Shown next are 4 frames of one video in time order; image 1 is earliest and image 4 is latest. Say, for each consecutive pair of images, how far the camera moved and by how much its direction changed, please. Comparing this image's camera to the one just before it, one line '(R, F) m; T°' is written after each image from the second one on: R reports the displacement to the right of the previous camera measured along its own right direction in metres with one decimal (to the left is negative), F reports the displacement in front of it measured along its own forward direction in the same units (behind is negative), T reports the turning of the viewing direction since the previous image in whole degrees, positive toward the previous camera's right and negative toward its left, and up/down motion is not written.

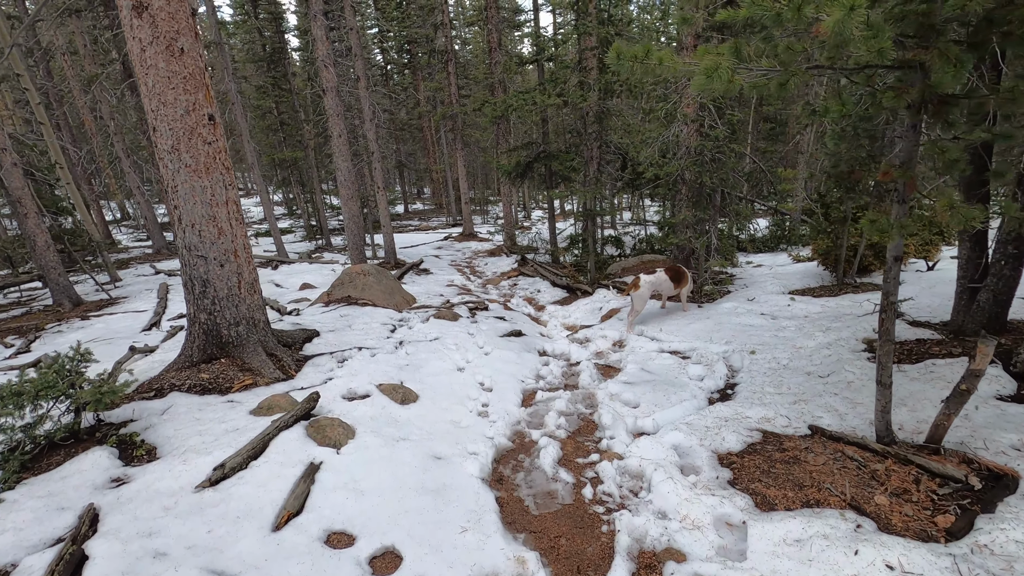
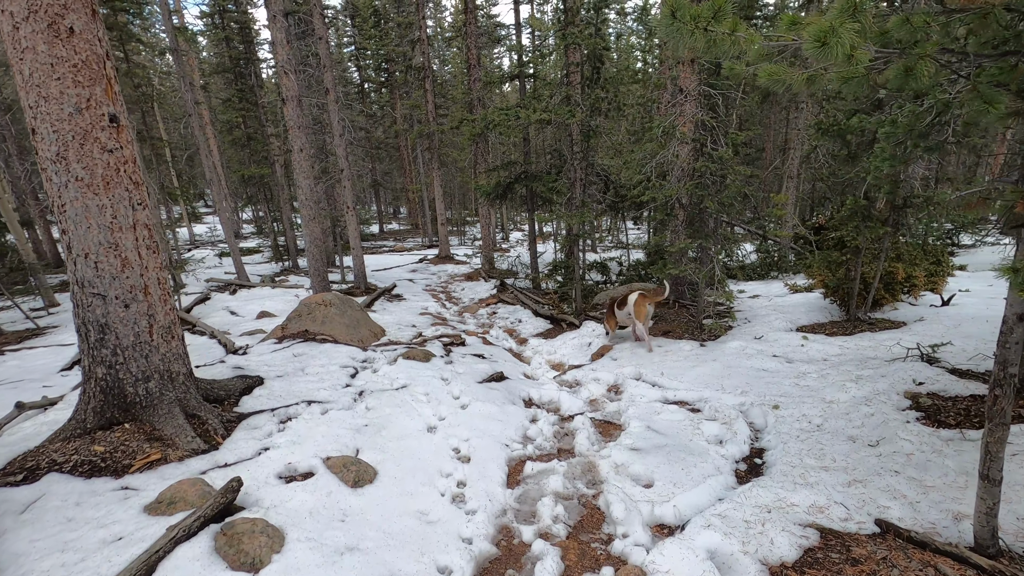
(-0.1, +1.0) m; +3°
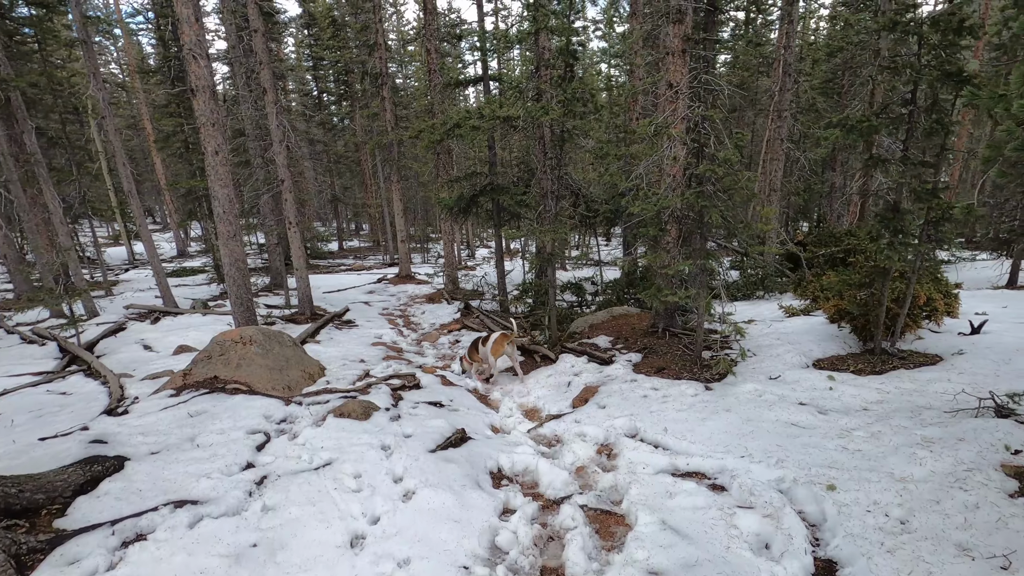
(+0.1, +1.5) m; +4°
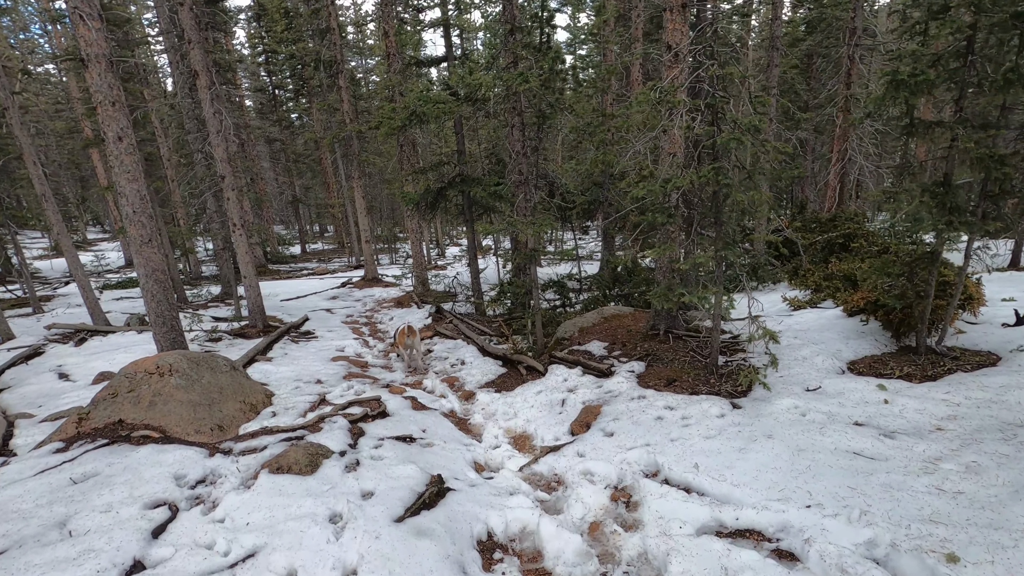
(-0.1, +1.2) m; +3°
